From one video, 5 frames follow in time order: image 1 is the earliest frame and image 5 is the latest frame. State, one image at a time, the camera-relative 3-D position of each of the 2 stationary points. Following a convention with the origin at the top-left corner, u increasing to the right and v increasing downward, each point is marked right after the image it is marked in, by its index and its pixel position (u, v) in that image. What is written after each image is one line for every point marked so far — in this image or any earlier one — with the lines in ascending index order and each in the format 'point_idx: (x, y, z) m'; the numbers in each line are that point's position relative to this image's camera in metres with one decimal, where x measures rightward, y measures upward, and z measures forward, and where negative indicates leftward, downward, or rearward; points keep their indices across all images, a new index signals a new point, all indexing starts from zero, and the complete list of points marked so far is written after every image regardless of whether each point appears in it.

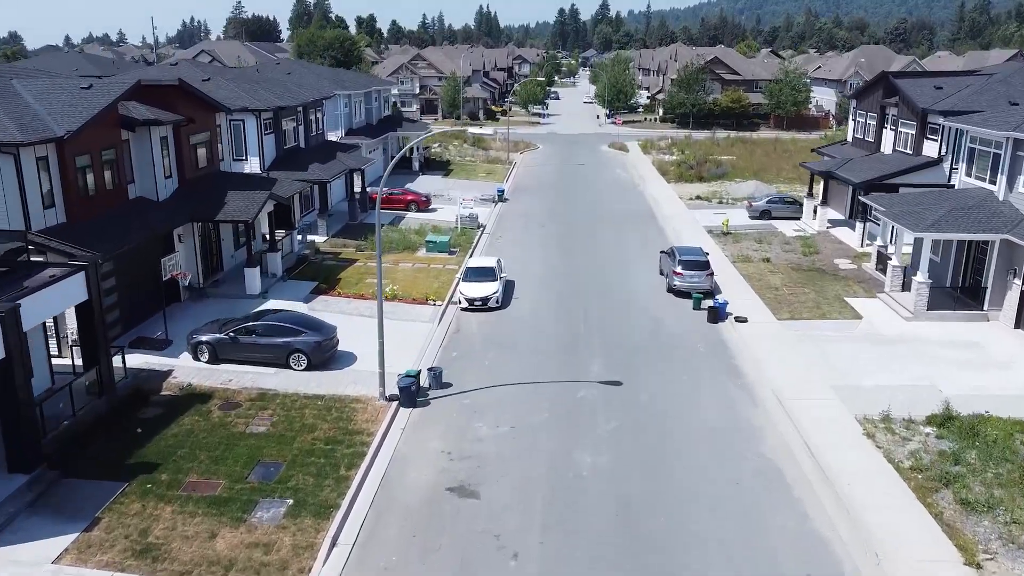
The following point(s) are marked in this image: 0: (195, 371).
0: (-6.4, -1.7, +17.3) m
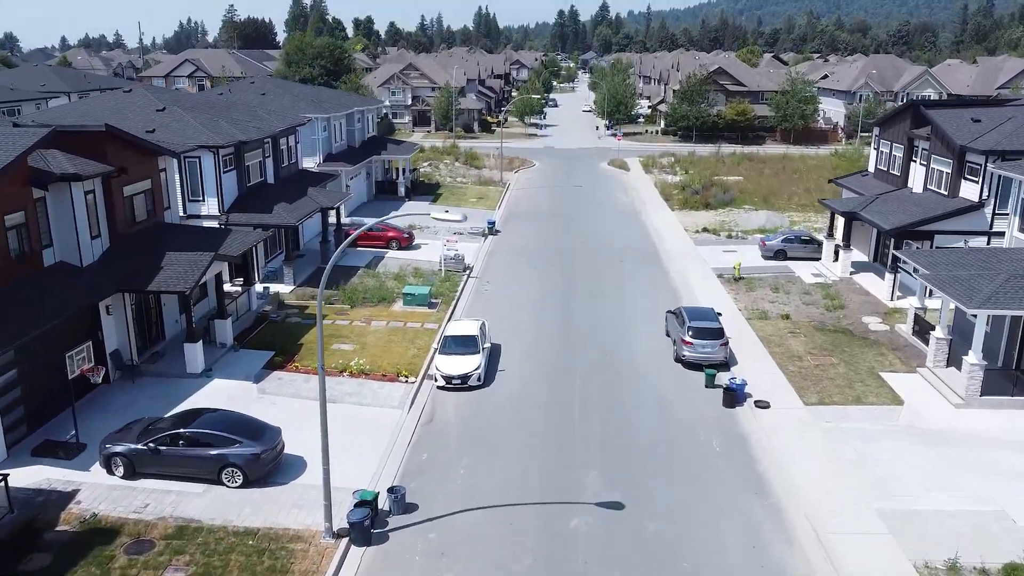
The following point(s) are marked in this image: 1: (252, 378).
0: (-6.7, -3.3, +14.2) m
1: (-5.8, -2.0, +19.1) m
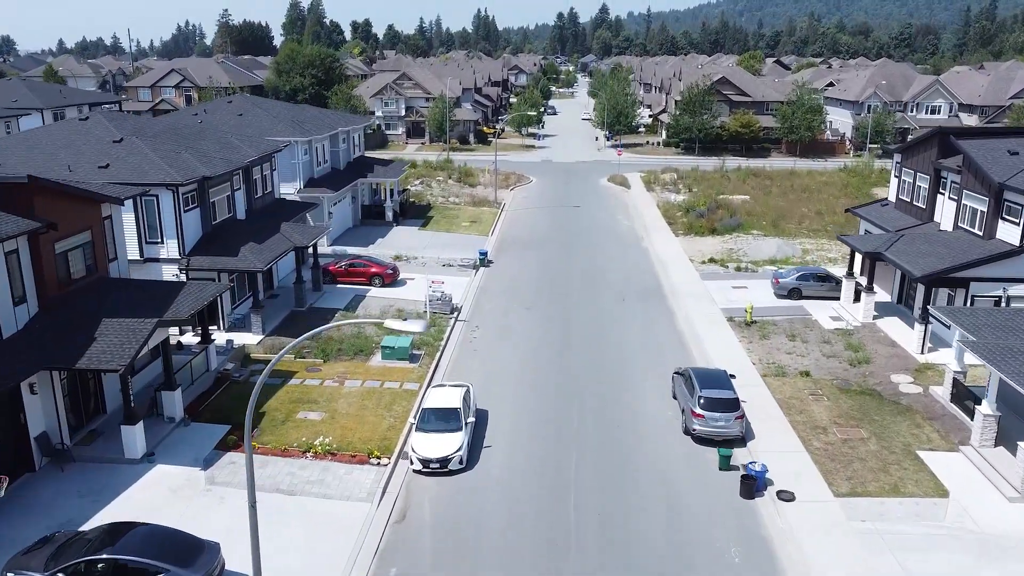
0: (-7.0, -4.7, +11.8) m
1: (-6.0, -3.4, +16.7) m
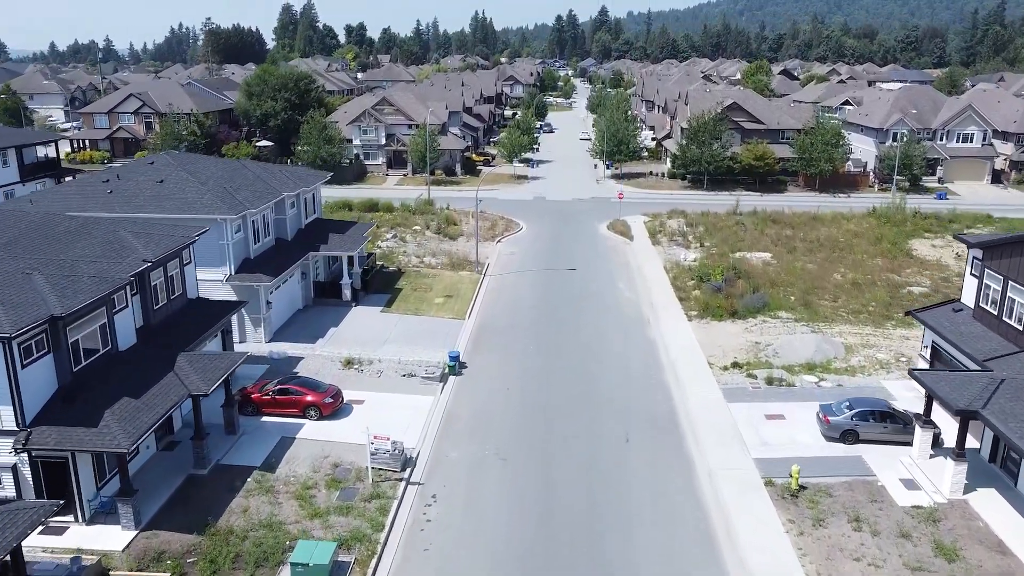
0: (-7.7, -8.4, +5.4) m
1: (-6.8, -7.0, +10.2) m
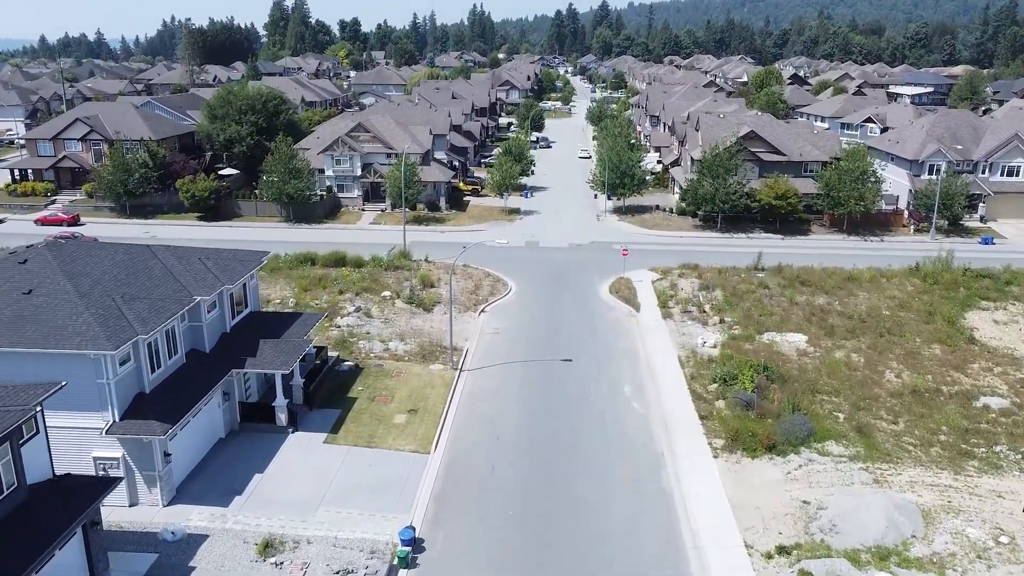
0: (-8.4, -12.5, -1.5) m
1: (-7.4, -11.1, +3.3) m
